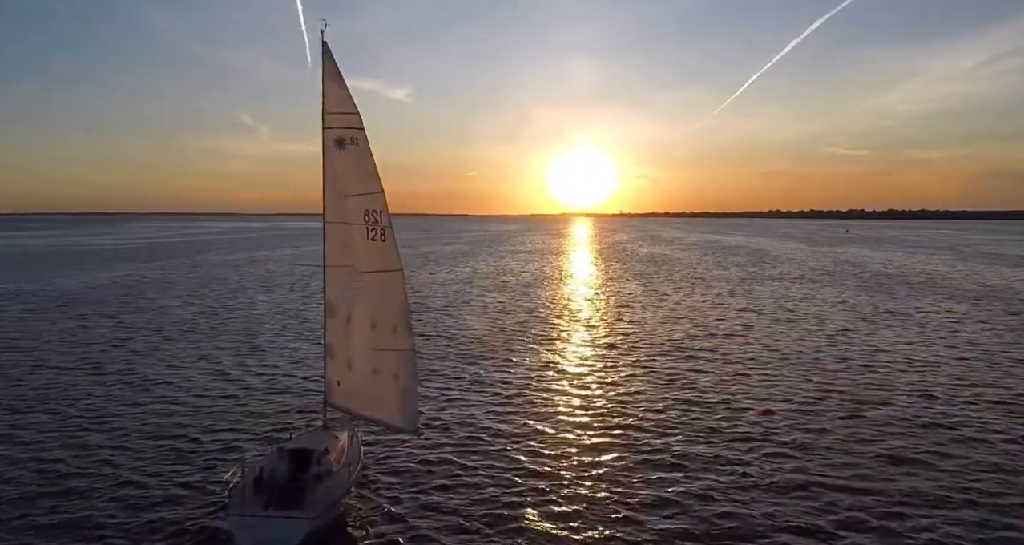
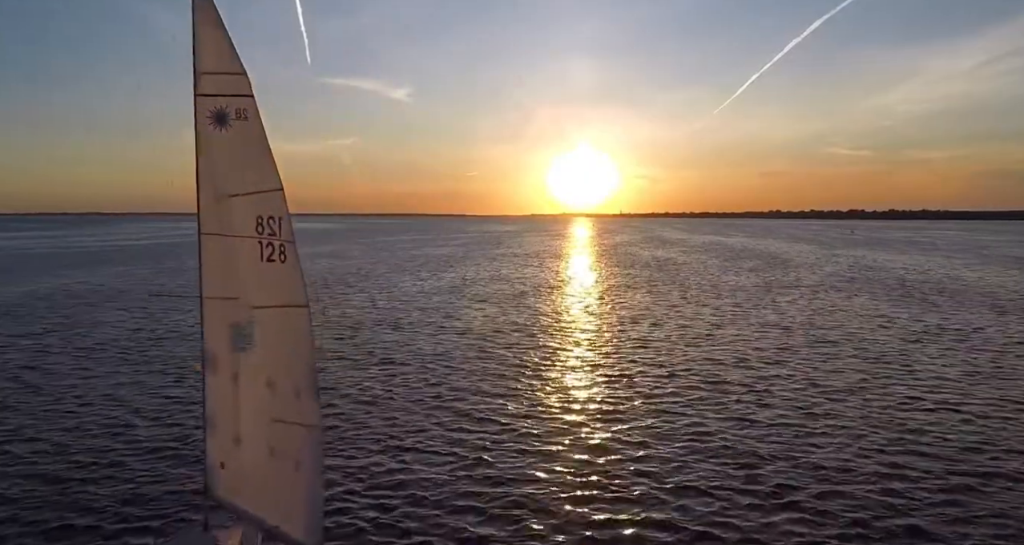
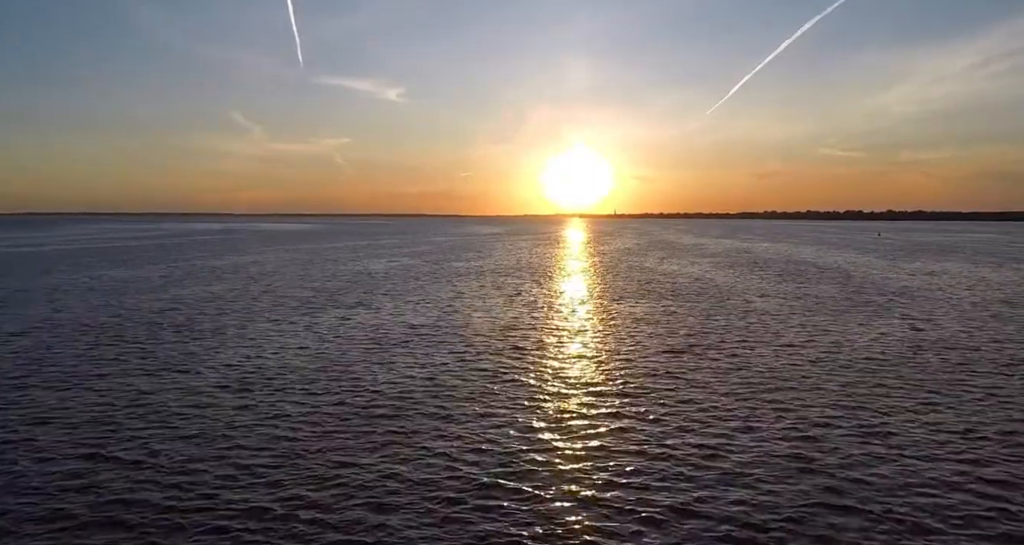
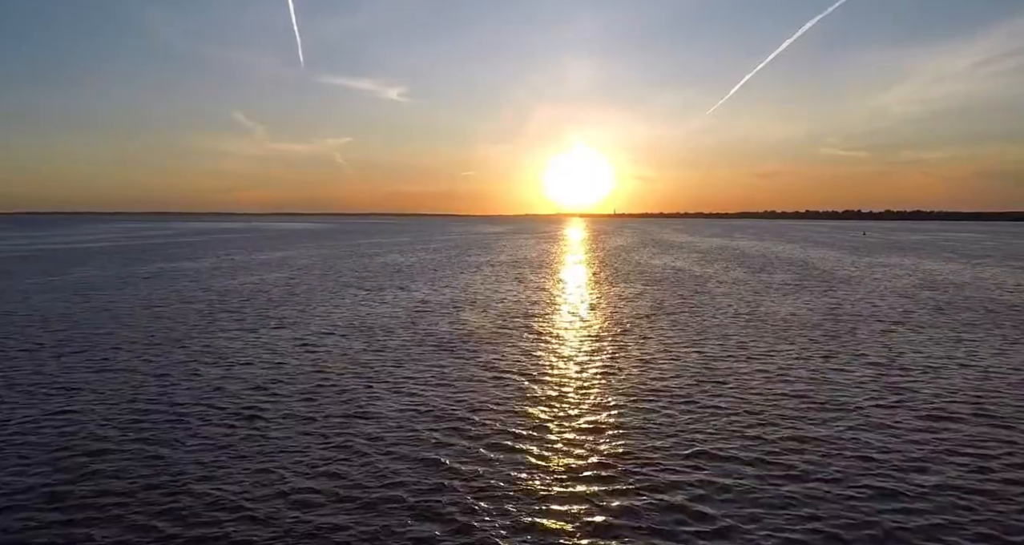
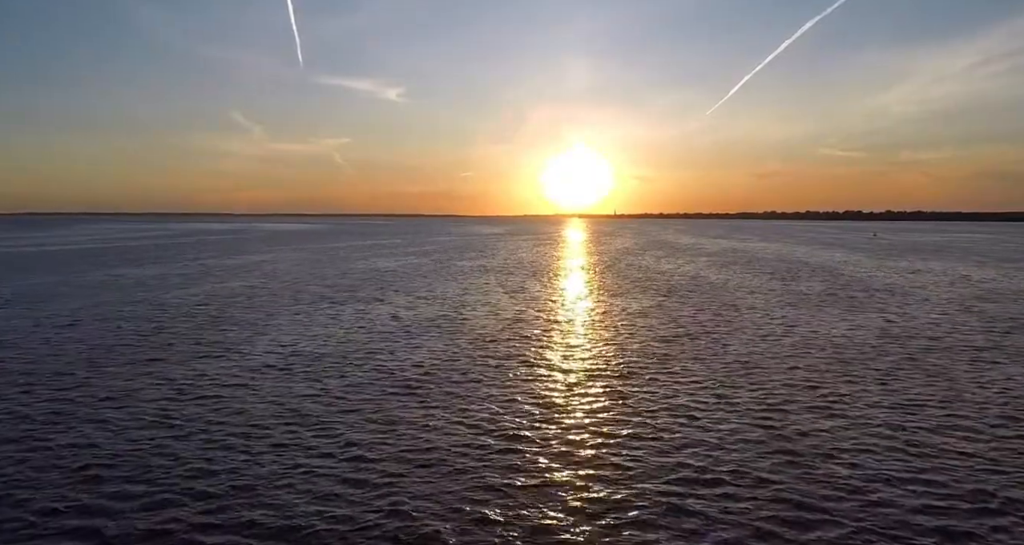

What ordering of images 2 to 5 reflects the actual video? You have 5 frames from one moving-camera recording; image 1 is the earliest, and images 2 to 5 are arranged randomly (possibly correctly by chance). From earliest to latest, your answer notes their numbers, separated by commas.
2, 4, 5, 3
